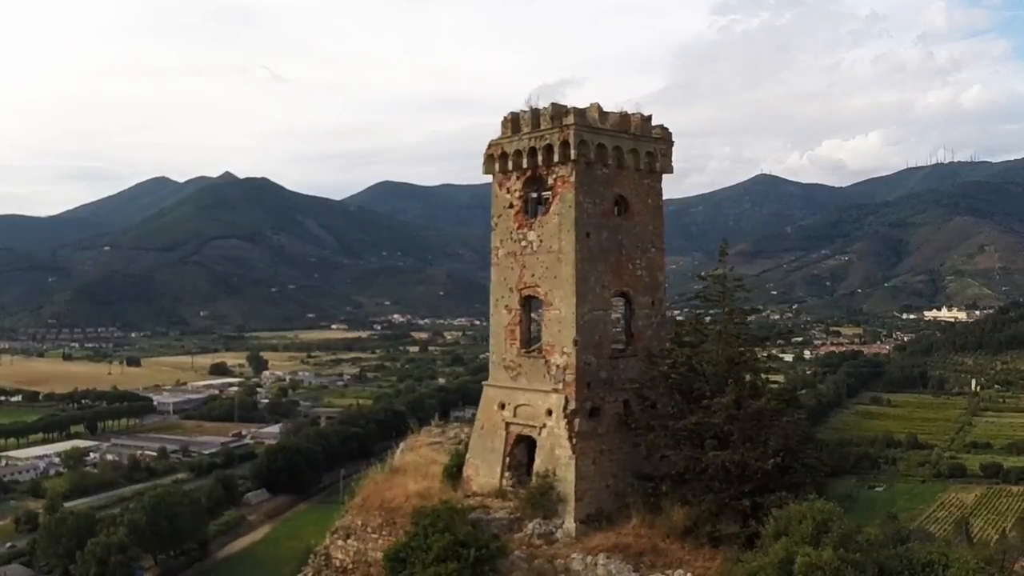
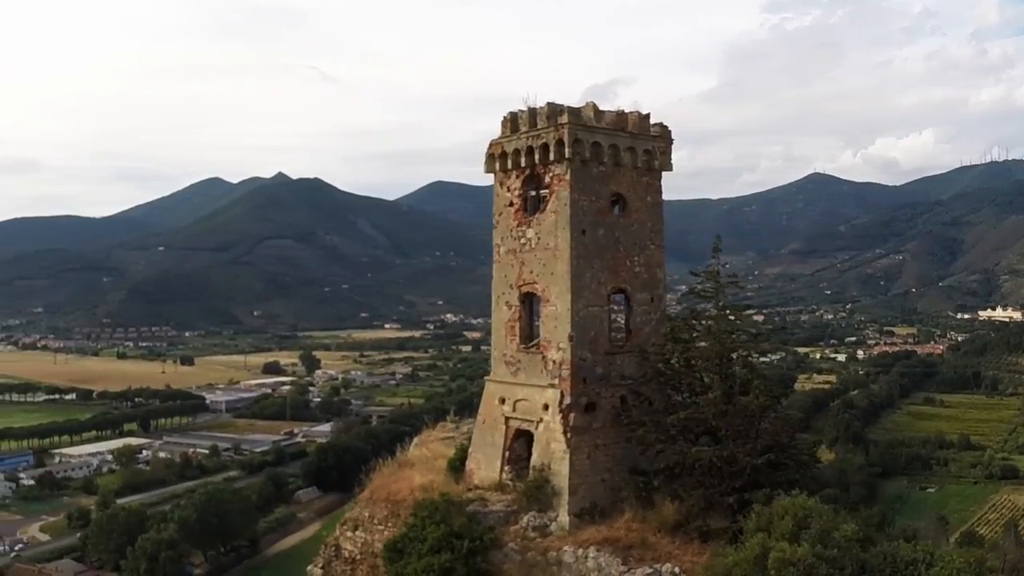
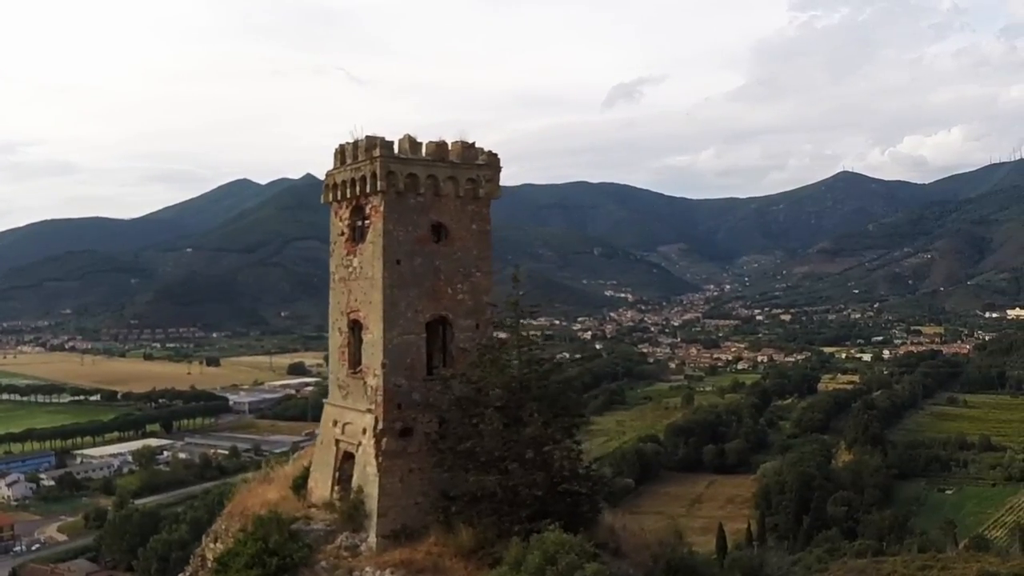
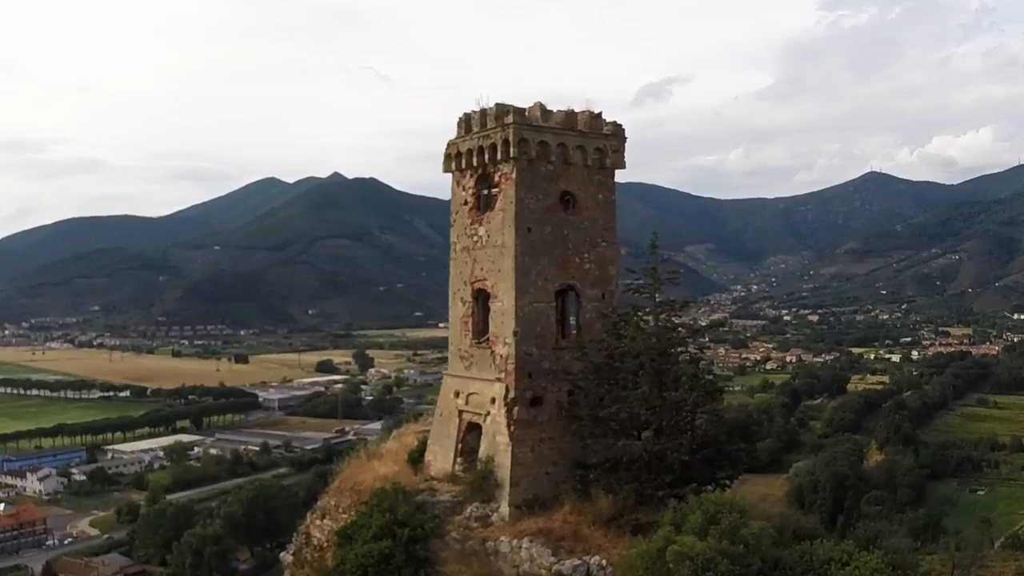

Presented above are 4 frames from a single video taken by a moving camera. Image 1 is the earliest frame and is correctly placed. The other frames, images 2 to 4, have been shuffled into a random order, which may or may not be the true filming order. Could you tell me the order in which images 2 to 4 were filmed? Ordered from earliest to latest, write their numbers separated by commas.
2, 4, 3
